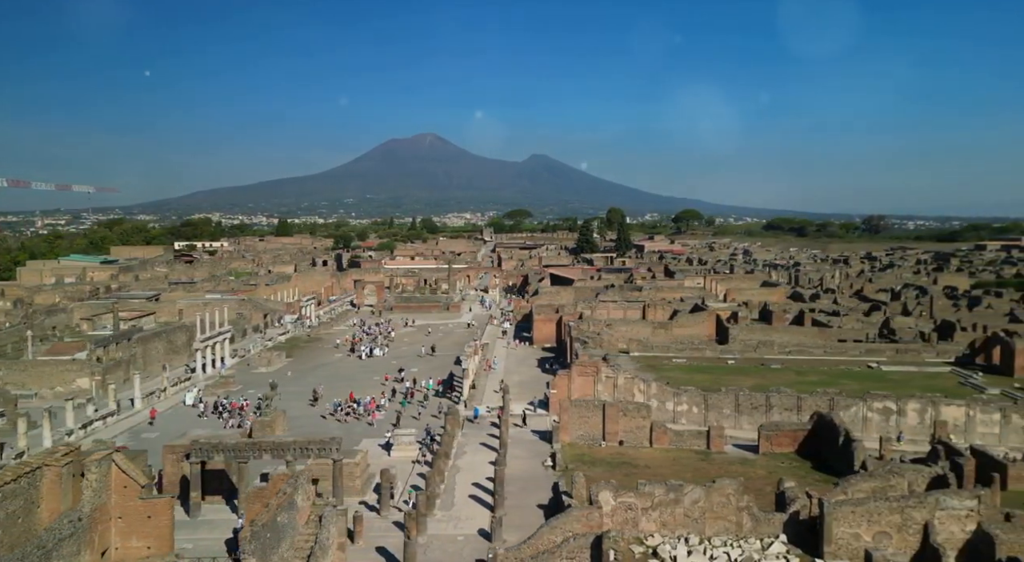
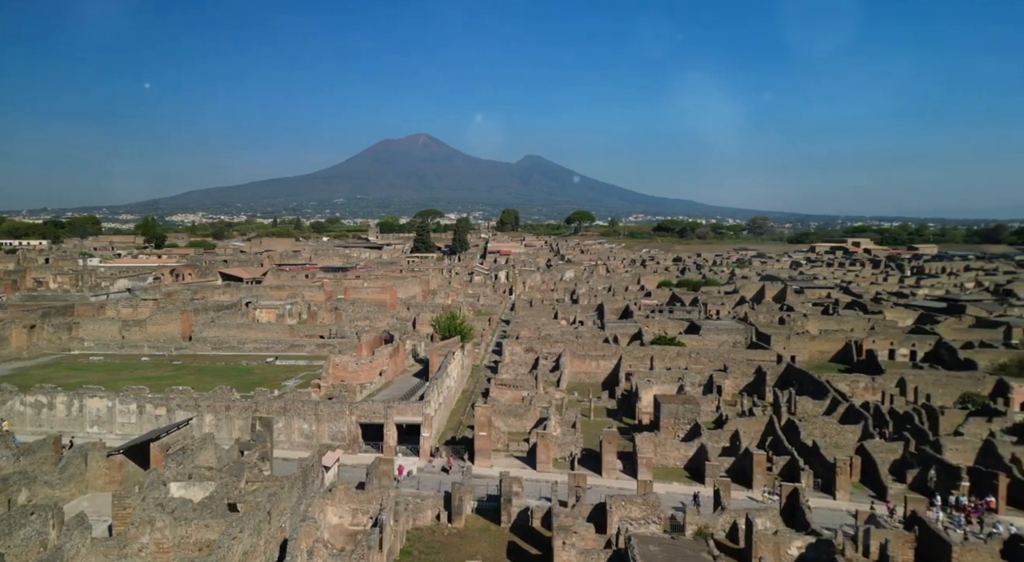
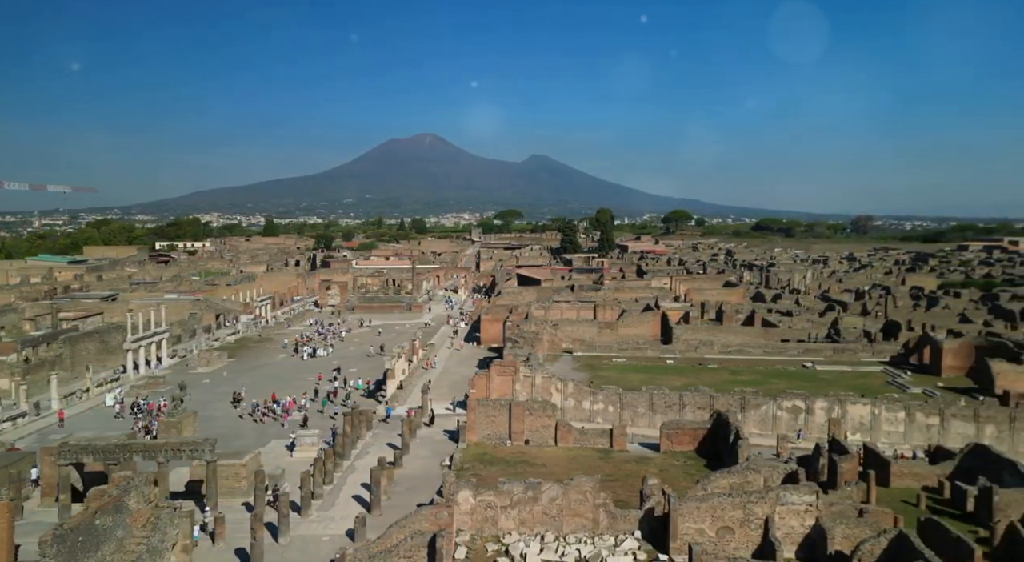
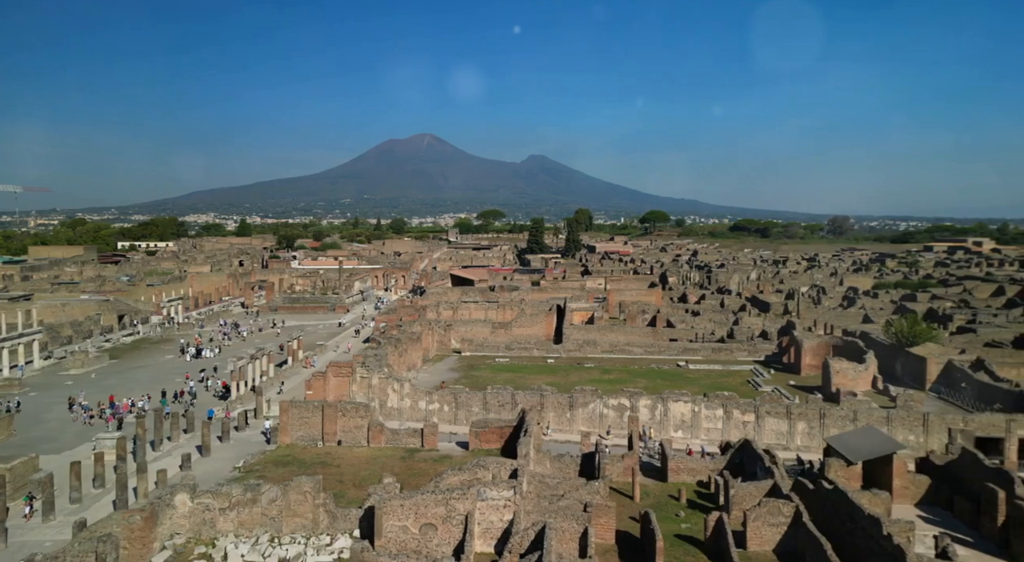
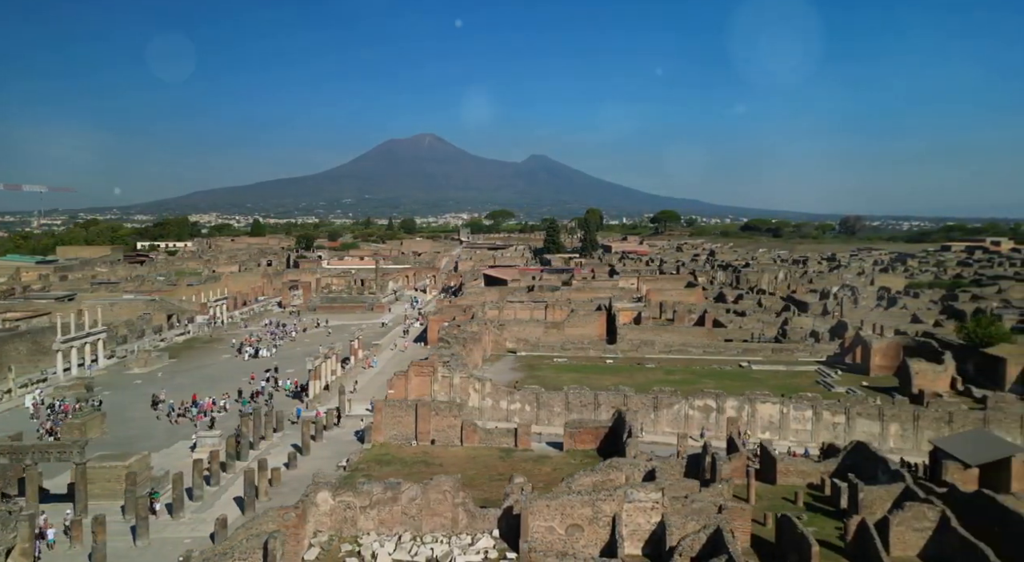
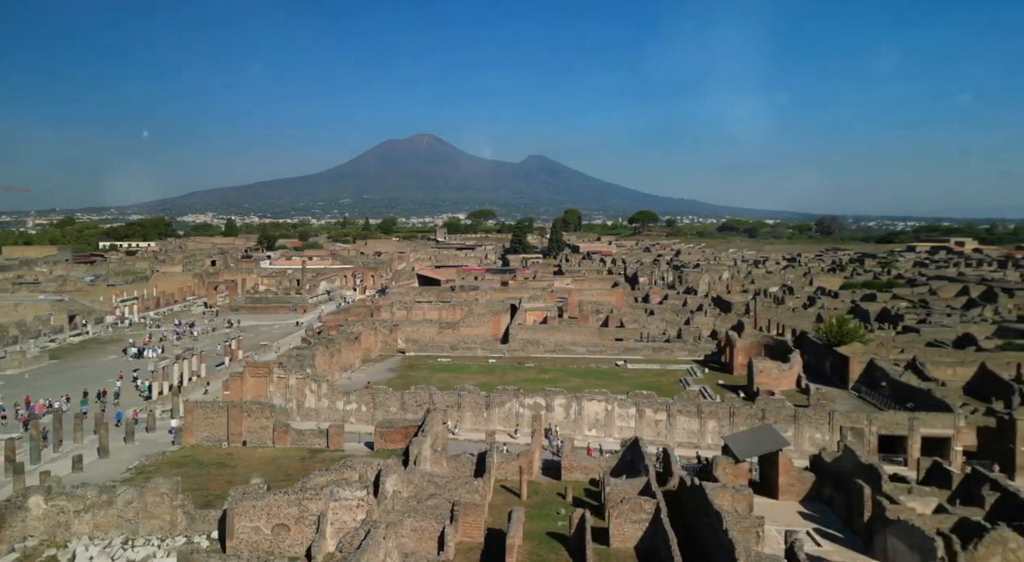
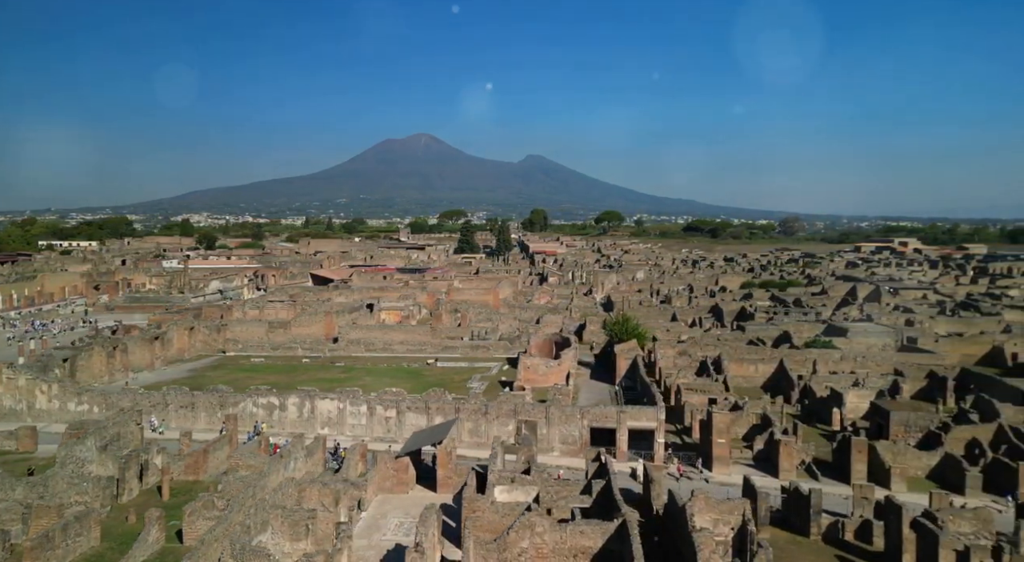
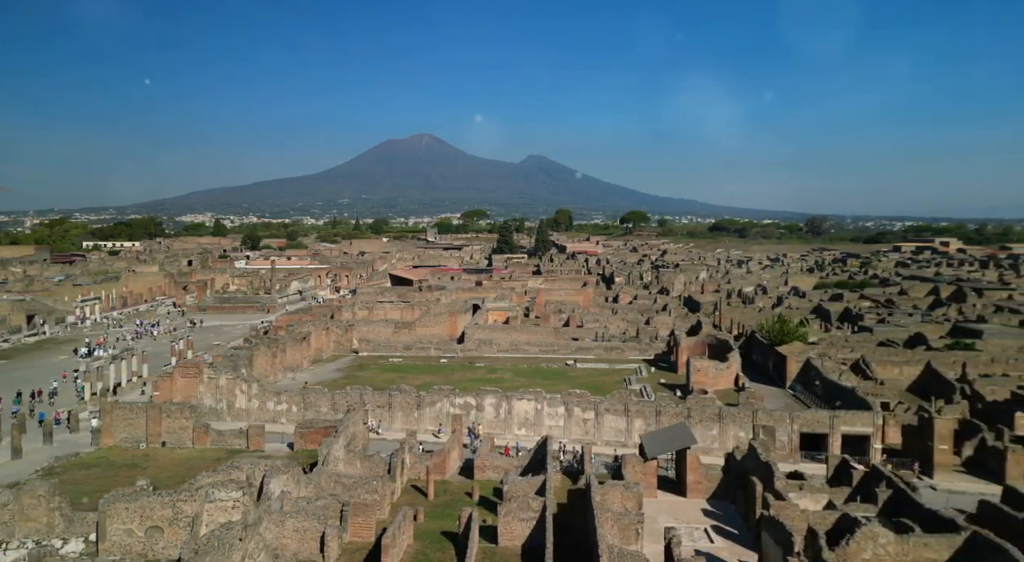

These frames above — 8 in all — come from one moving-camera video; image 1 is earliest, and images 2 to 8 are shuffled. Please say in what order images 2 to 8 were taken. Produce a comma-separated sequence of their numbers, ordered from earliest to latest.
3, 5, 4, 6, 8, 7, 2
